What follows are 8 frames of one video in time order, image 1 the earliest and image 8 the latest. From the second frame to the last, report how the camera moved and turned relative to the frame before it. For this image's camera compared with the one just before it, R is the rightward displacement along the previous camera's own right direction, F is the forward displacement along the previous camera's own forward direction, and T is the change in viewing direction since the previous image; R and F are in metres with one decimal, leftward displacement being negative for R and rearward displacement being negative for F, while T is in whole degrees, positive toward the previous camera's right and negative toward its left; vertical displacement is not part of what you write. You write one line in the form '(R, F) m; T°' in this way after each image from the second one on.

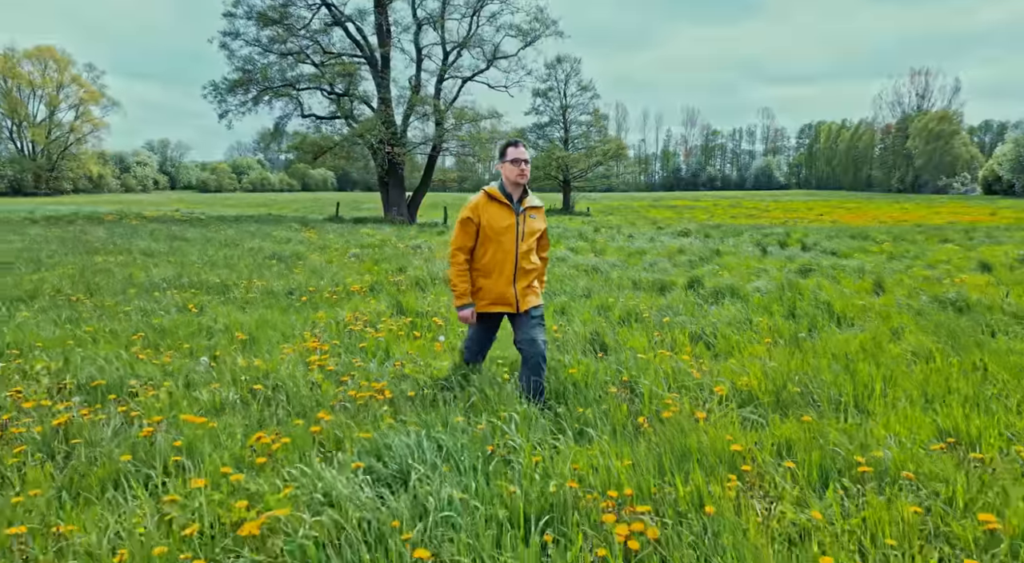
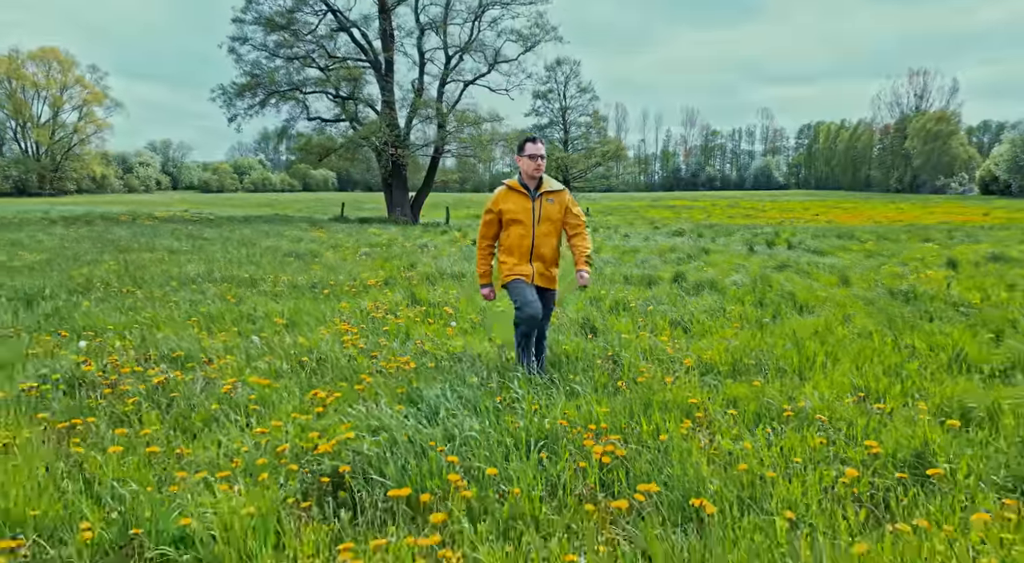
(0.0, -1.0) m; 0°
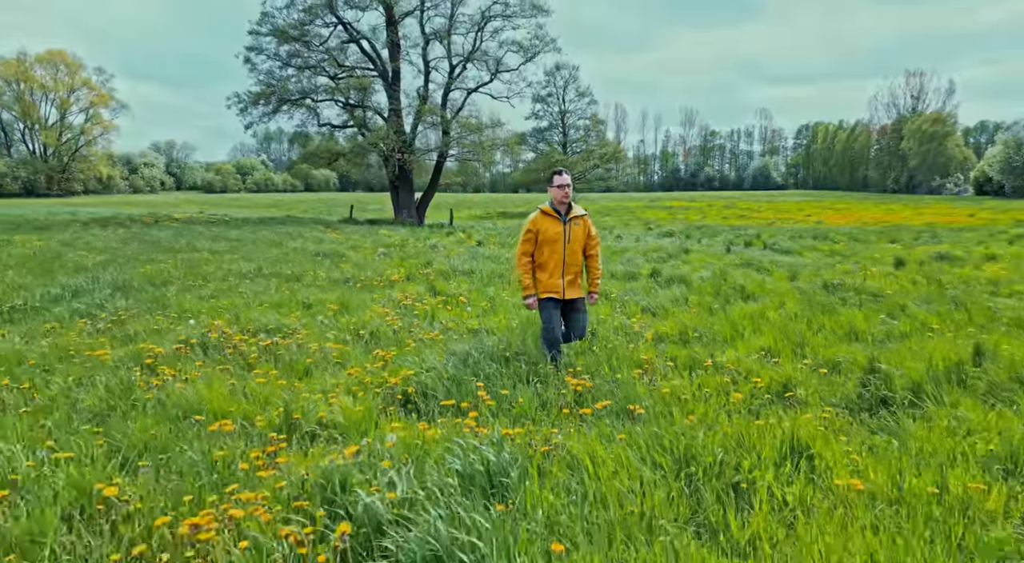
(0.0, -1.9) m; 0°
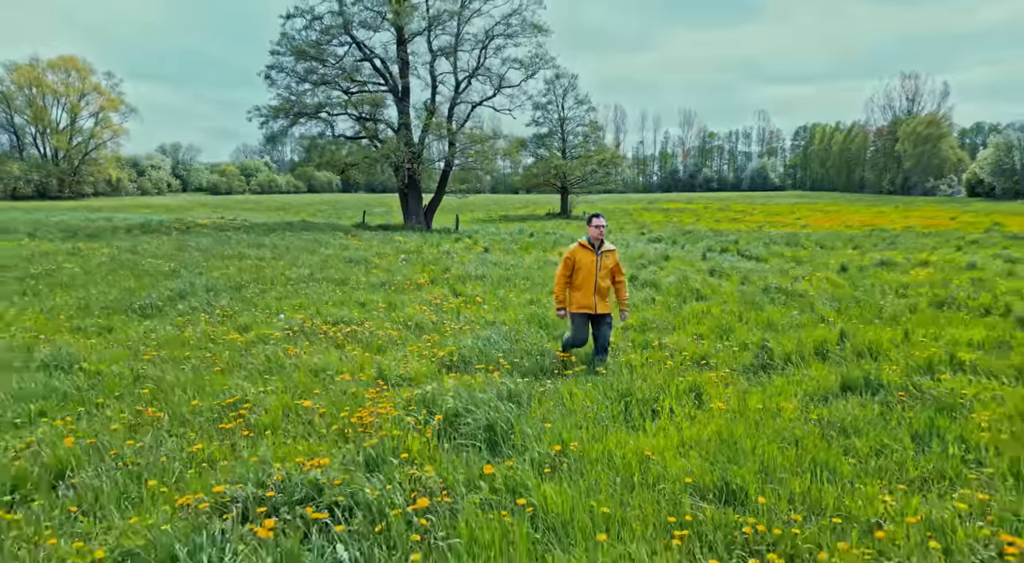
(-0.1, -2.8) m; 0°
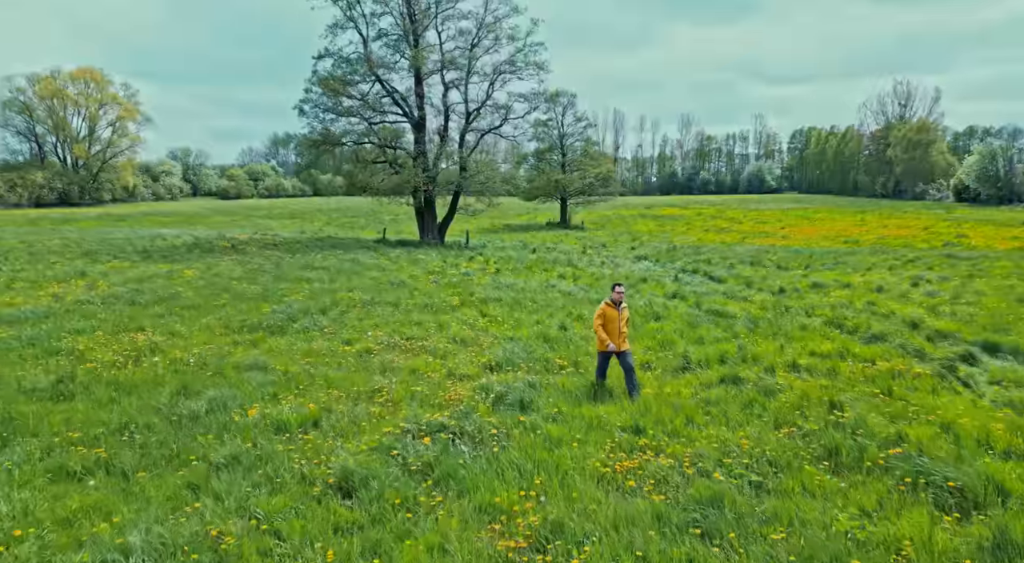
(-0.3, -5.0) m; 0°
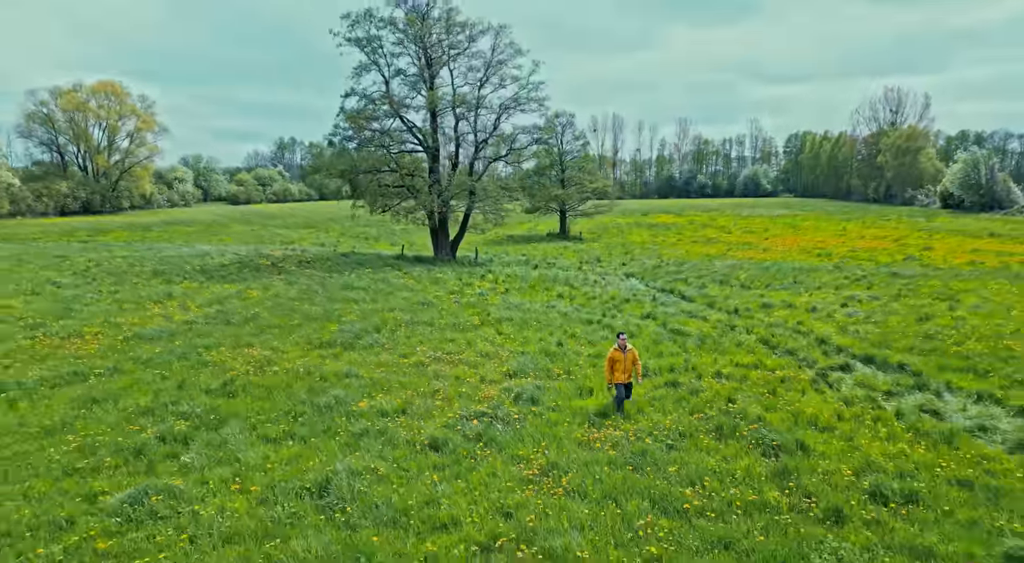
(-0.3, -5.7) m; 0°
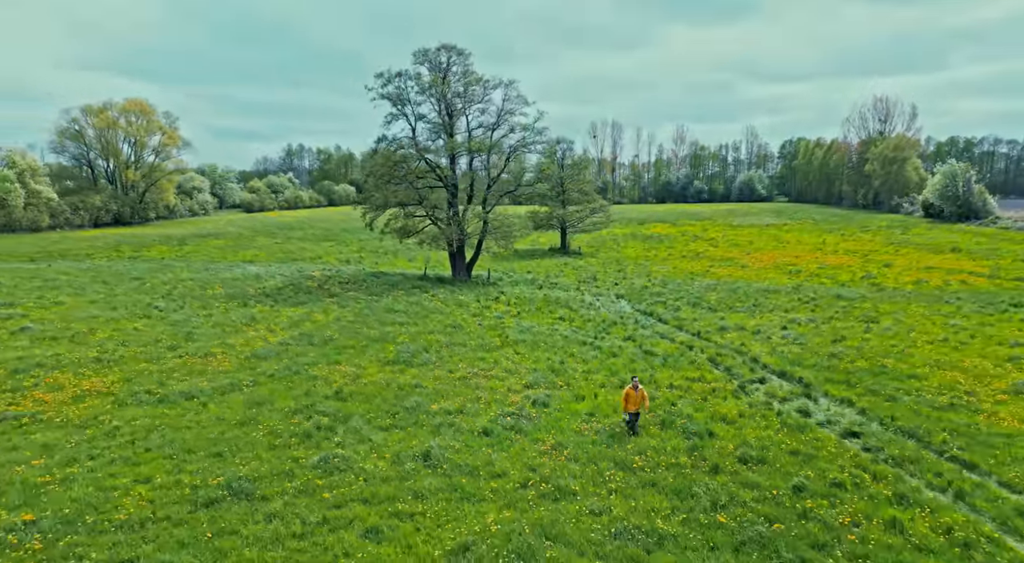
(-0.7, -8.3) m; 0°
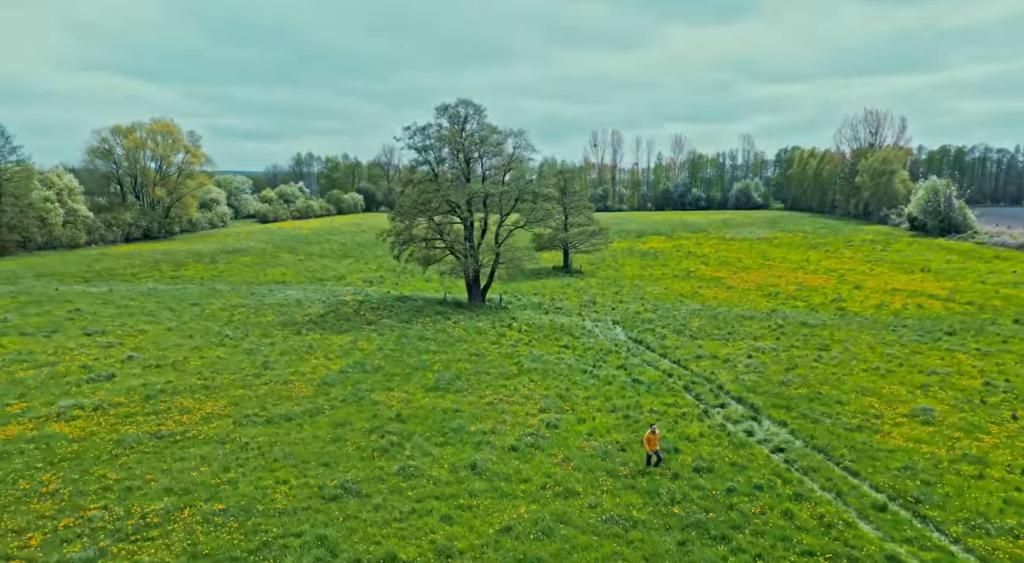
(-0.9, -8.1) m; 0°
